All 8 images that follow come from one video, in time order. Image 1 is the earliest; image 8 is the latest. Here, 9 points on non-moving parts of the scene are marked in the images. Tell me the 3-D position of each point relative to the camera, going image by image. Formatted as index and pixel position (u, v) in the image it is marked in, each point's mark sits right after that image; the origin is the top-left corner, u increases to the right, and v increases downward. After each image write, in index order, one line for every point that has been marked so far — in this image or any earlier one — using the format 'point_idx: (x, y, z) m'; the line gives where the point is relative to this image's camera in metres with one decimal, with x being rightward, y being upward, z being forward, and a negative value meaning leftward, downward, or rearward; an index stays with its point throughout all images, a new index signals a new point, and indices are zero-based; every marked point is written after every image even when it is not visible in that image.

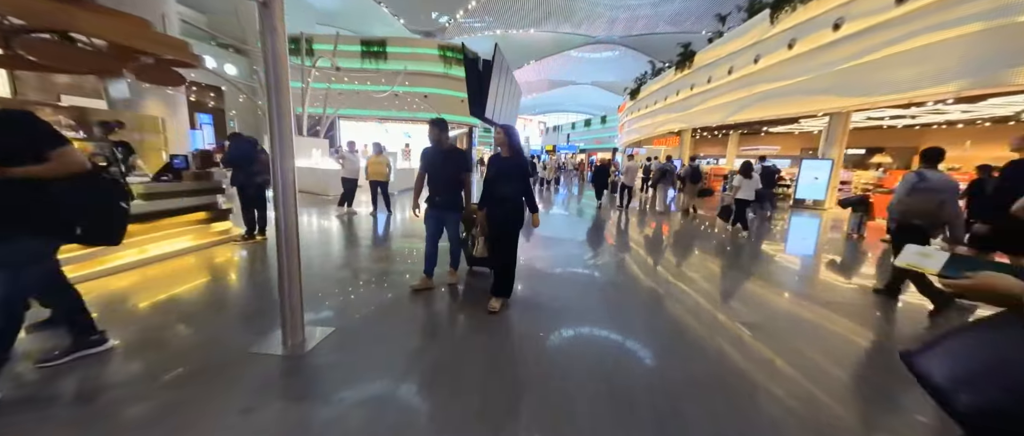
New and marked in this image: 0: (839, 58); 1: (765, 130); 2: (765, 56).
0: (+6.8, +3.3, +6.8) m
1: (+12.9, +4.5, +16.7) m
2: (+6.9, +4.4, +8.8) m
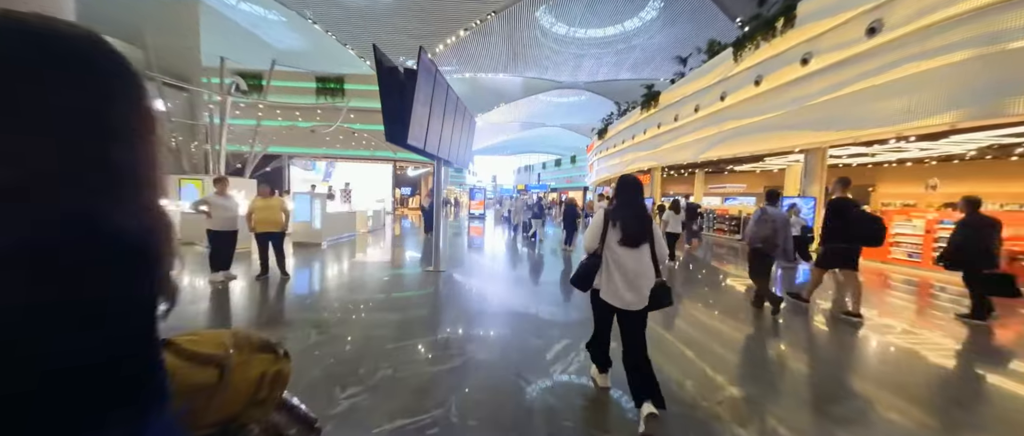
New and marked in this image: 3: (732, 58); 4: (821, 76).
0: (+6.0, +2.5, +6.5) m
1: (+11.2, +2.6, +16.9) m
2: (+5.9, +3.3, +8.7) m
3: (+5.8, +4.2, +8.5) m
4: (+6.0, +2.8, +6.3) m
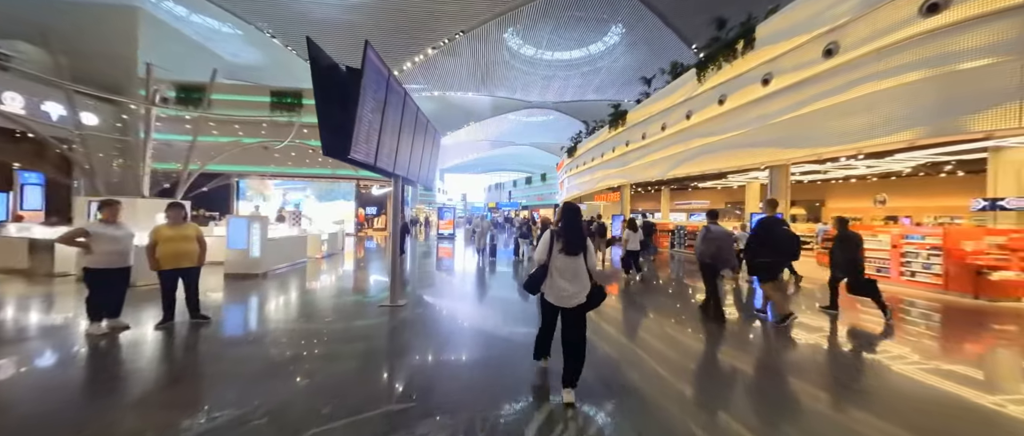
0: (+5.3, +2.2, +6.7) m
1: (+9.6, +1.8, +17.5) m
2: (+5.1, +2.9, +8.9) m
3: (+5.0, +3.8, +8.8) m
4: (+5.4, +2.4, +6.5) m
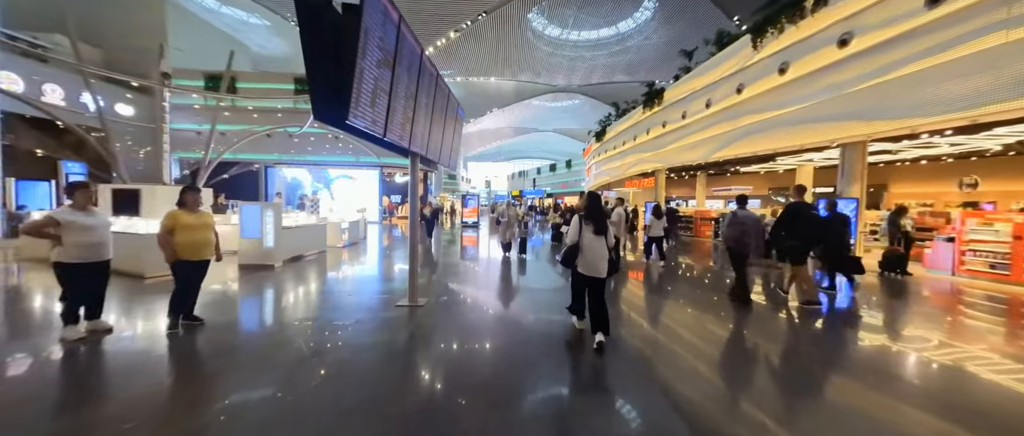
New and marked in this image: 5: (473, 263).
0: (+5.9, +2.4, +5.7) m
1: (+10.9, +2.4, +16.2) m
2: (+5.7, +3.2, +7.8) m
3: (+5.7, +4.1, +7.7) m
4: (+5.9, +2.7, +5.5) m
5: (-1.2, -1.4, +9.7) m
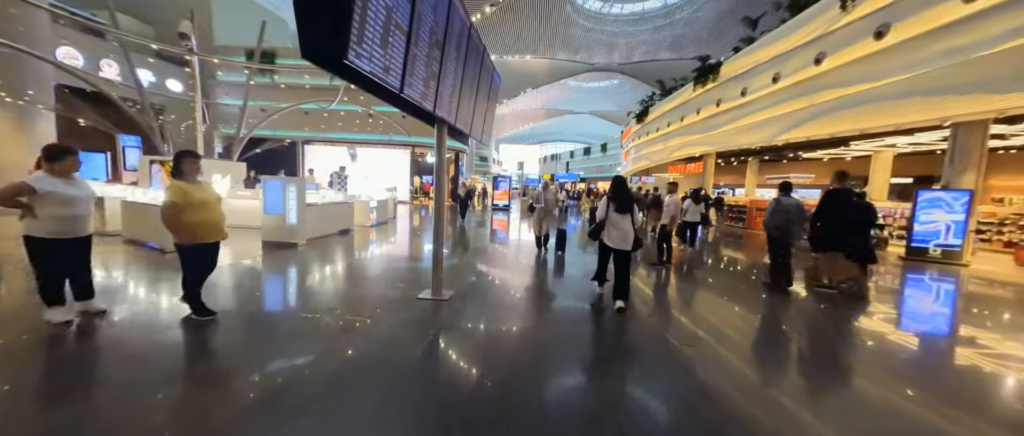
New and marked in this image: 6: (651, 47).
0: (+6.5, +2.5, +4.5) m
1: (+12.4, +2.7, +14.6) m
2: (+6.6, +3.4, +6.7) m
3: (+6.5, +4.3, +6.5) m
4: (+6.5, +2.7, +4.3) m
5: (-0.3, -0.9, +9.3) m
6: (+8.0, +9.9, +18.5) m
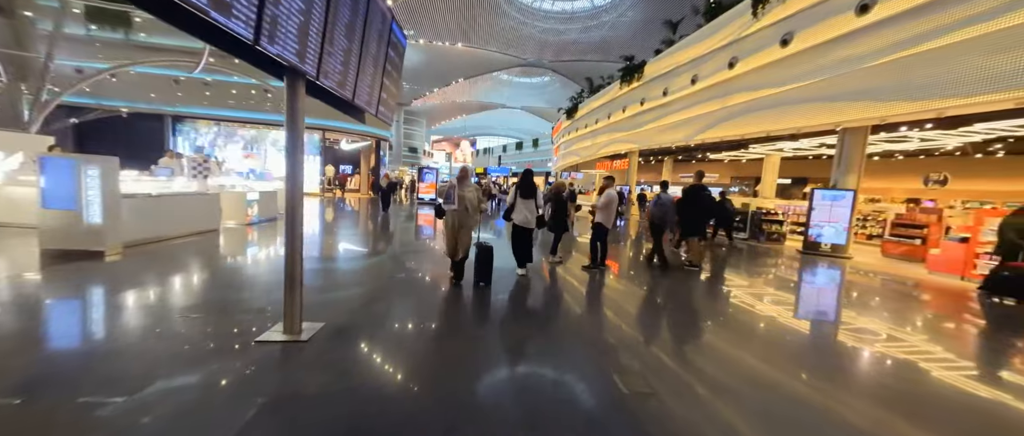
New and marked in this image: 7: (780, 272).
0: (+5.4, +2.5, +5.0) m
1: (+9.2, +3.0, +16.0) m
2: (+5.0, +3.5, +7.1) m
3: (+5.0, +4.3, +6.9) m
4: (+5.4, +2.8, +4.7) m
5: (-2.2, -0.8, +8.3) m
6: (+4.1, +10.1, +18.9) m
7: (+5.2, -1.0, +6.3) m
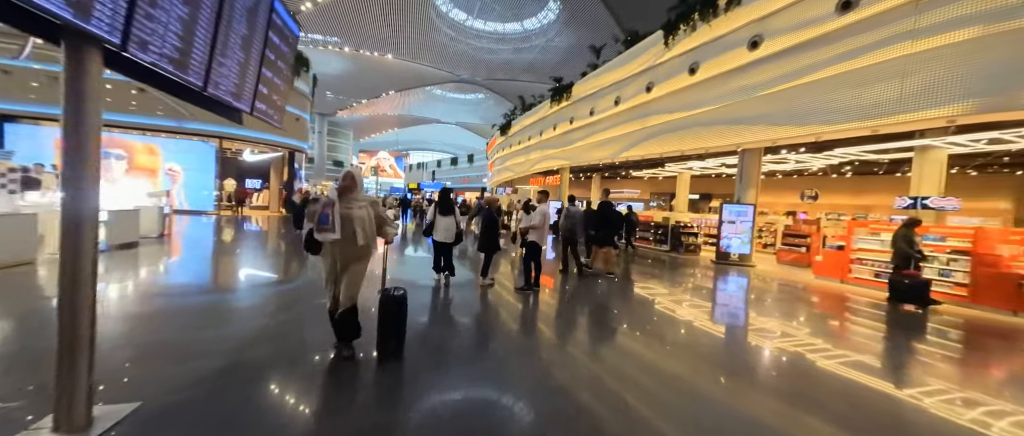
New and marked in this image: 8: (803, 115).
0: (+4.2, +2.3, +5.6) m
1: (+5.8, +2.3, +17.2) m
2: (+3.4, +3.1, +7.7) m
3: (+3.4, +4.0, +7.6) m
4: (+4.3, +2.6, +5.4) m
5: (-3.8, -1.2, +7.4) m
6: (+0.1, +9.2, +19.4) m
7: (+3.9, -1.3, +6.8) m
8: (+4.5, +1.6, +5.1) m
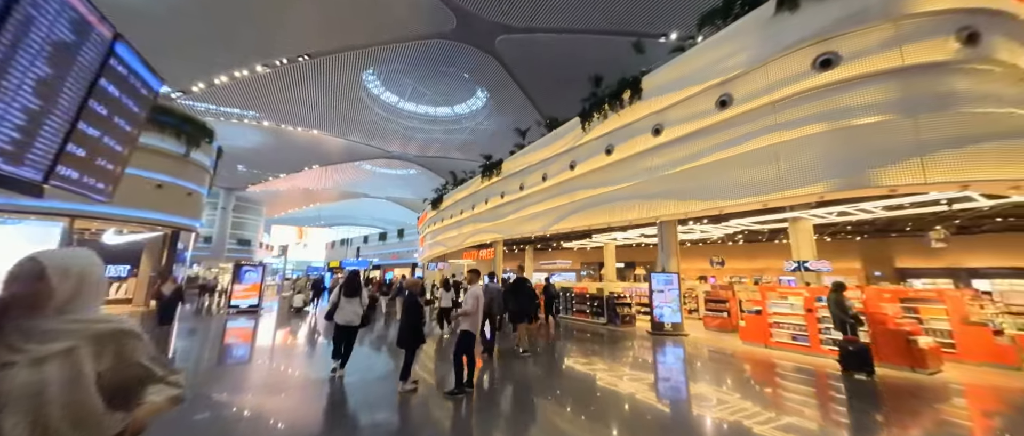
0: (+2.9, +1.0, +6.4) m
1: (+2.3, -1.6, +17.7) m
2: (+1.7, +1.4, +8.3) m
3: (+1.7, +2.3, +8.4) m
4: (+3.0, +1.3, +6.2) m
5: (-5.1, -2.9, +5.6) m
6: (-4.1, +4.7, +20.2) m
7: (+2.5, -2.8, +6.6) m
8: (+3.3, +0.5, +5.7) m
